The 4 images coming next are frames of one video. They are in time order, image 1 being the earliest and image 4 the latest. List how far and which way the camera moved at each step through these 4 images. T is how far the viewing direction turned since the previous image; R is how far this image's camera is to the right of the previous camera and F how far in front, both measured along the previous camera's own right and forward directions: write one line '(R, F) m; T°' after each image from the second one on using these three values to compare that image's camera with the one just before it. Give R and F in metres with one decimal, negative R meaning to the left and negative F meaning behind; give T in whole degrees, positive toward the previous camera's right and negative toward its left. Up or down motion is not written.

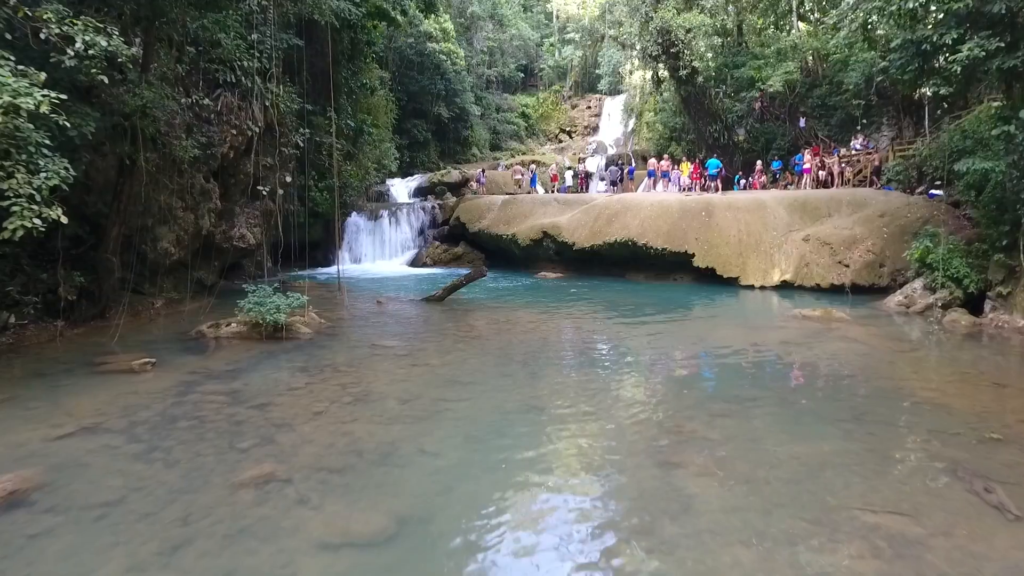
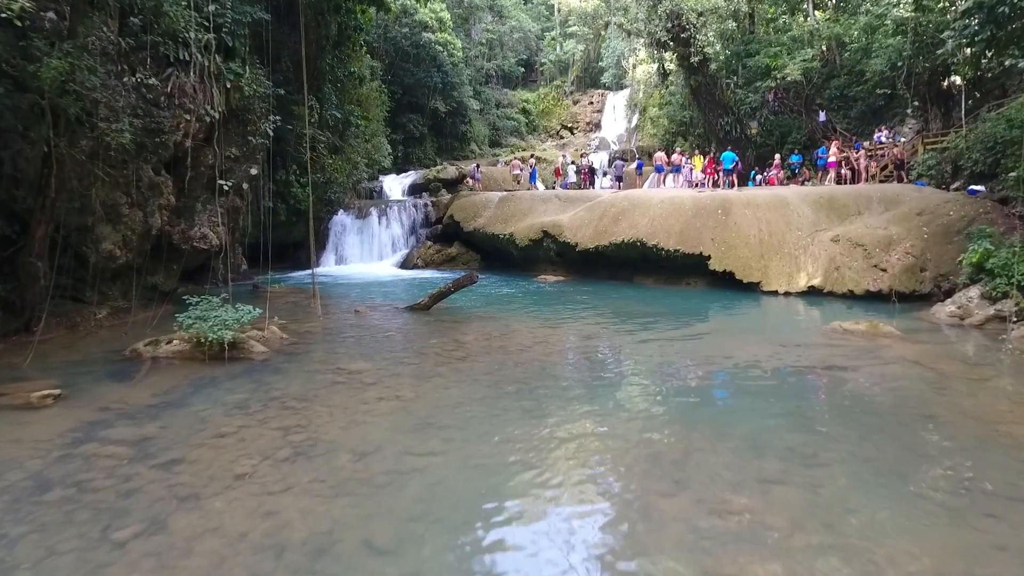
(+0.1, +1.5) m; 0°
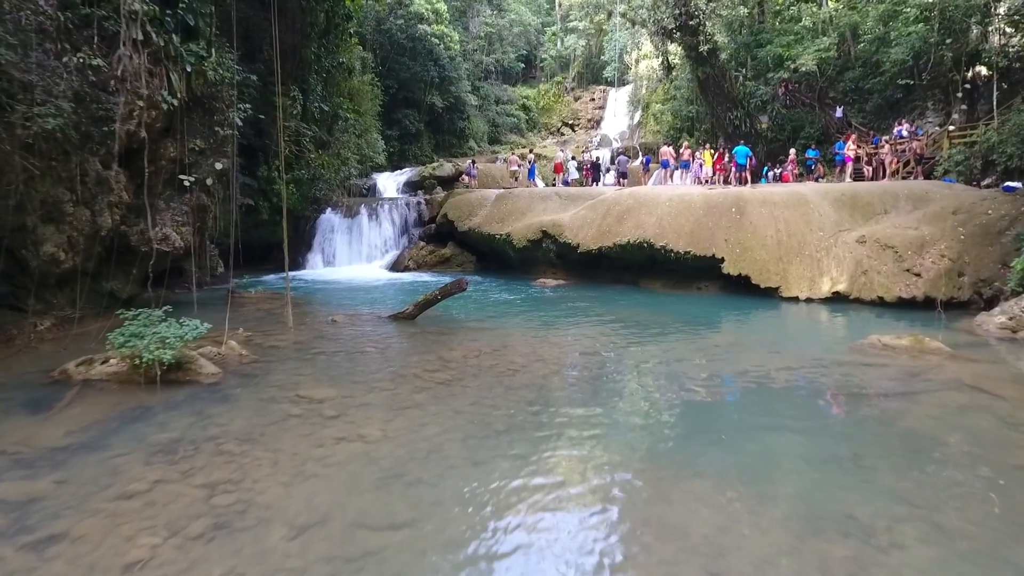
(+0.1, +1.1) m; 0°
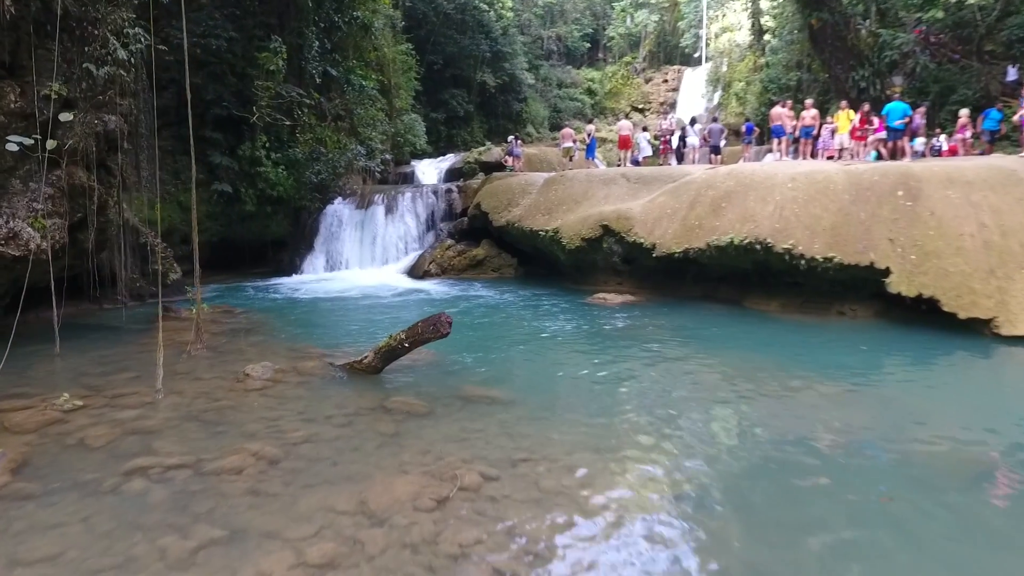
(+0.3, +4.2) m; -6°
